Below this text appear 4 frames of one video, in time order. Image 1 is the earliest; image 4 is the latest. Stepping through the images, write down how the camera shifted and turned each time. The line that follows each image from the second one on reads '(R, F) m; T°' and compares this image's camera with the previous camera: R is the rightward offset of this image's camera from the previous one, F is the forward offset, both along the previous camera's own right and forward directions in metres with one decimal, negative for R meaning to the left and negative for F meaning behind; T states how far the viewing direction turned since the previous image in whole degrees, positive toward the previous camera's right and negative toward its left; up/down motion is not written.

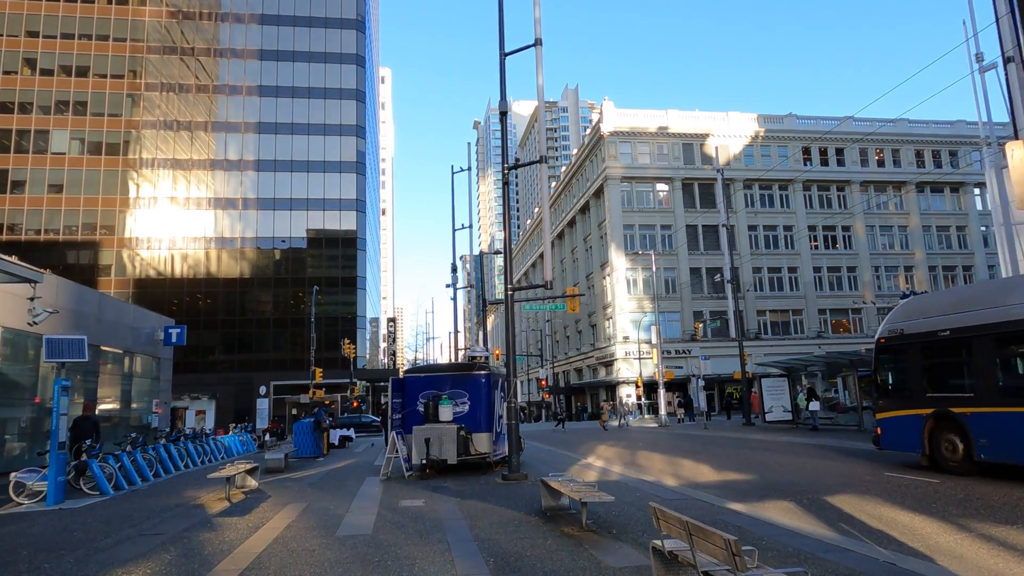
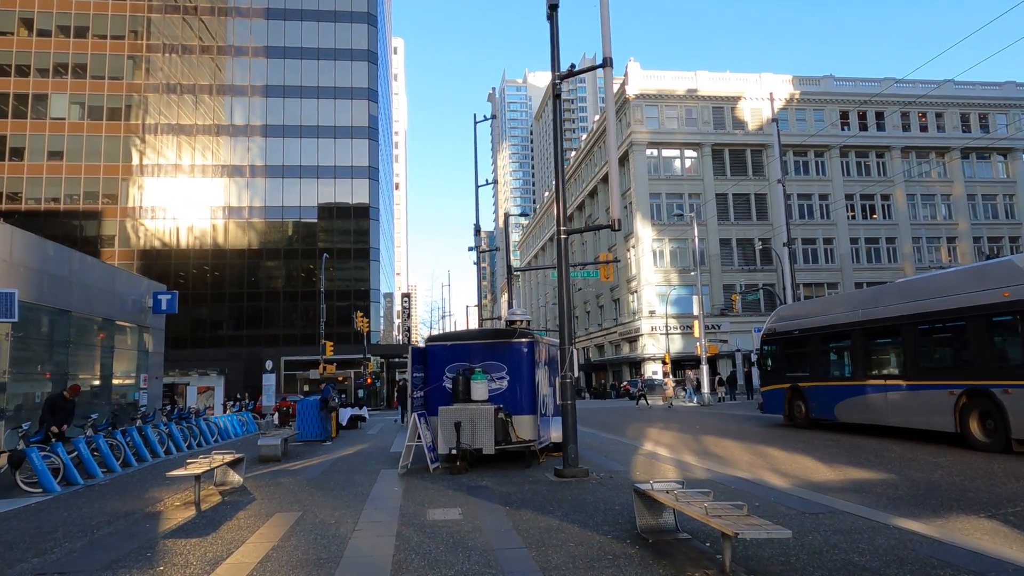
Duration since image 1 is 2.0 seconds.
(-0.6, +2.6) m; -1°
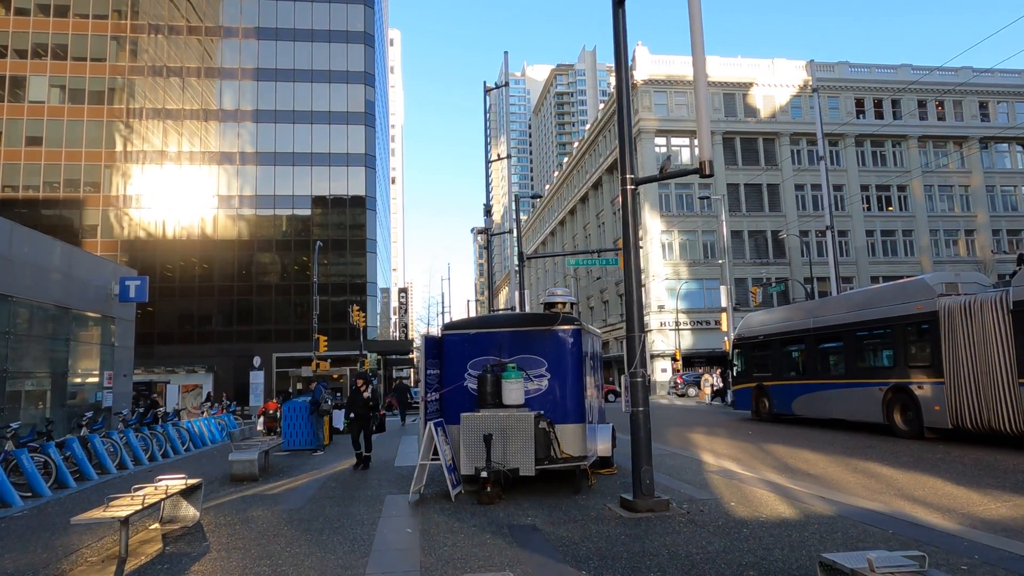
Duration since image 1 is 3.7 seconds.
(-0.6, +2.3) m; 0°
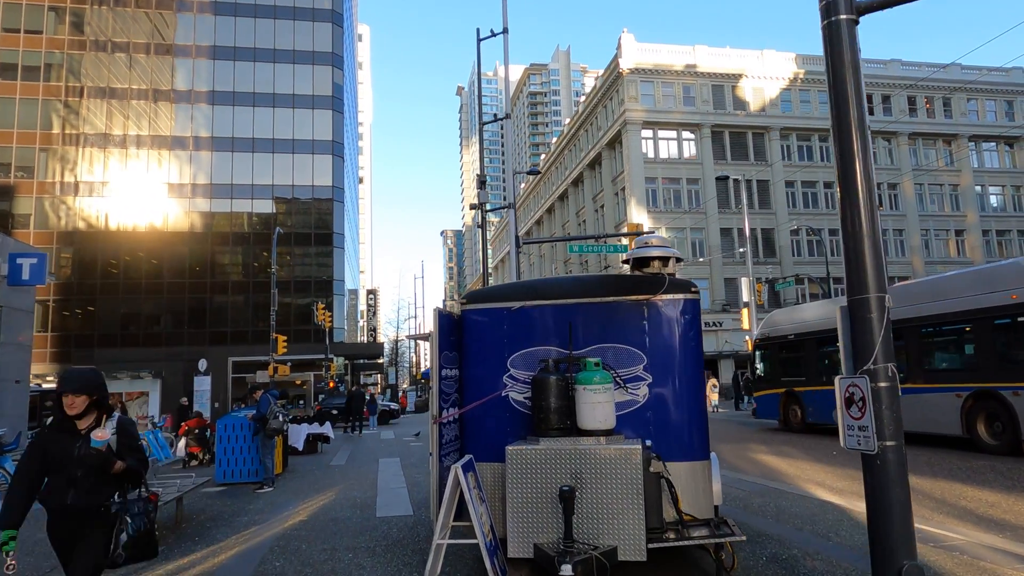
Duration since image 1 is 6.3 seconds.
(-0.8, +3.4) m; +3°
